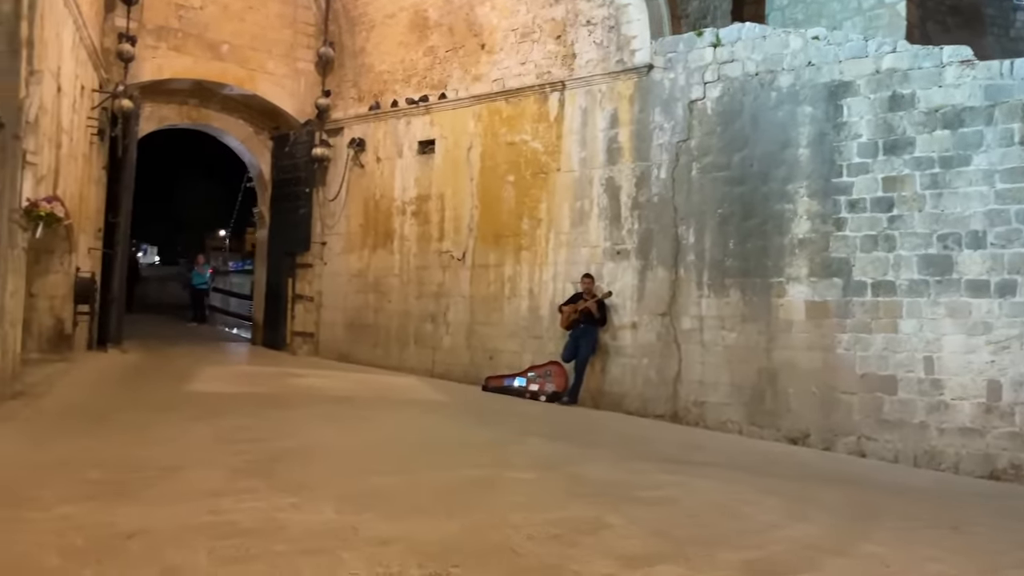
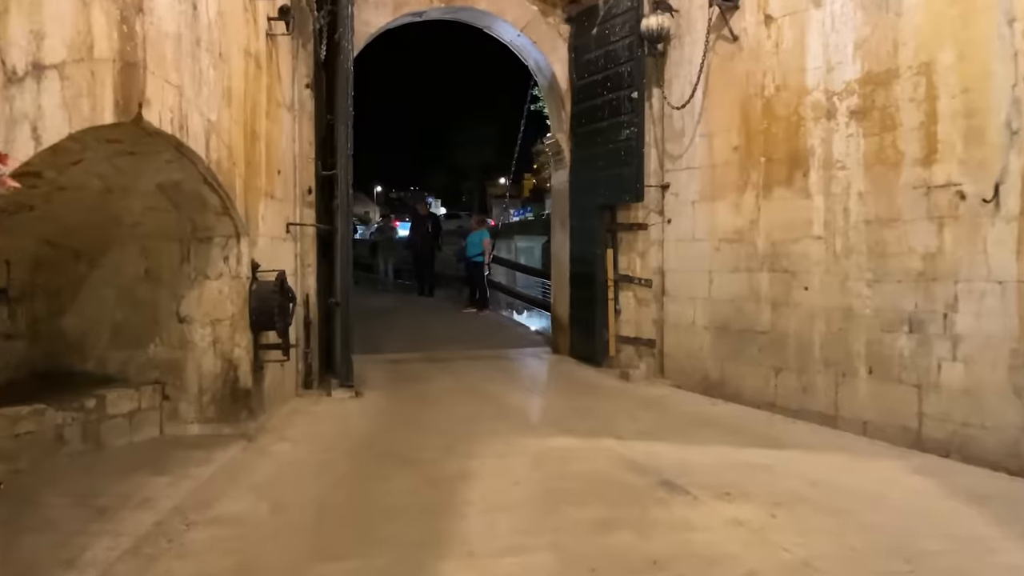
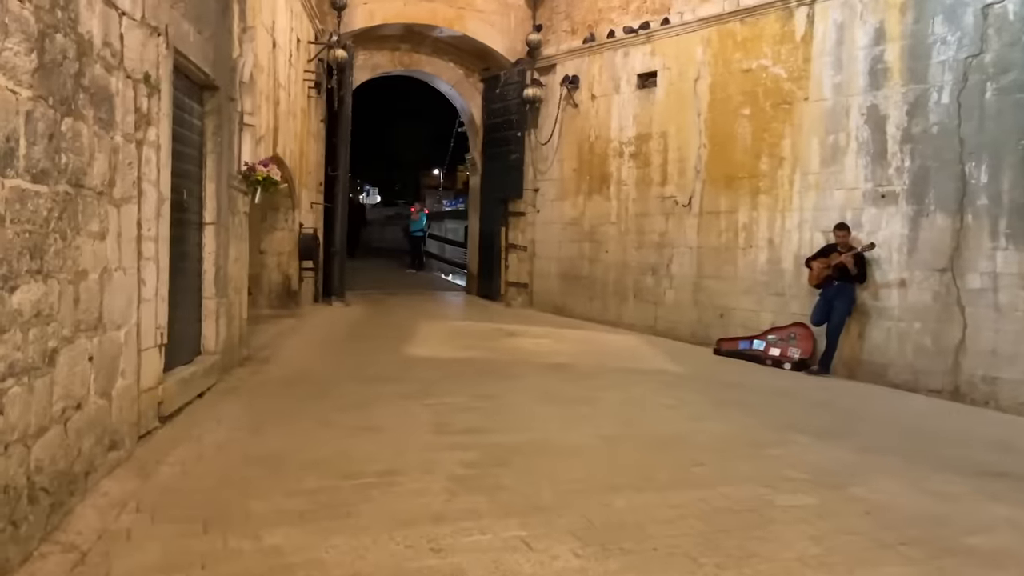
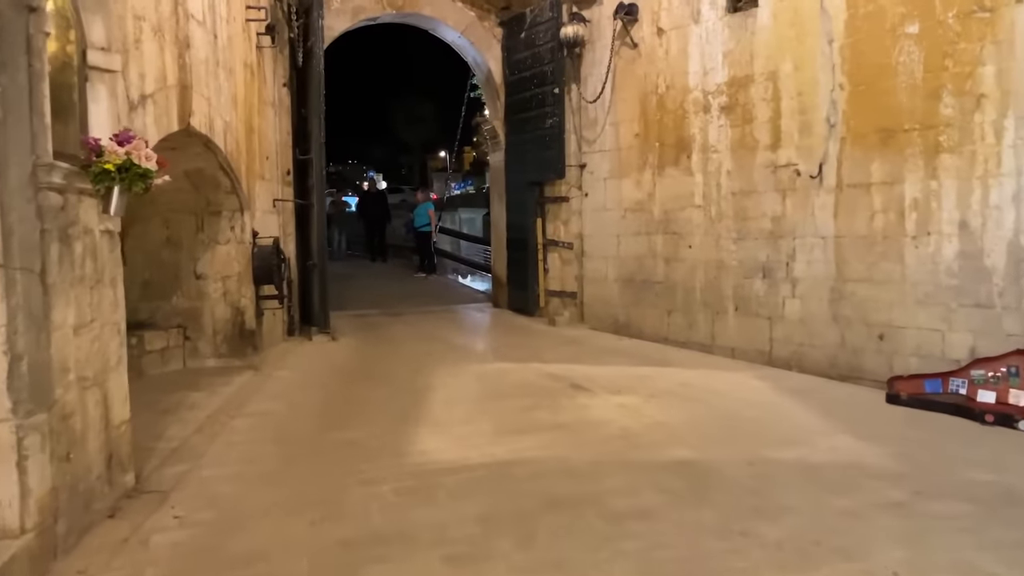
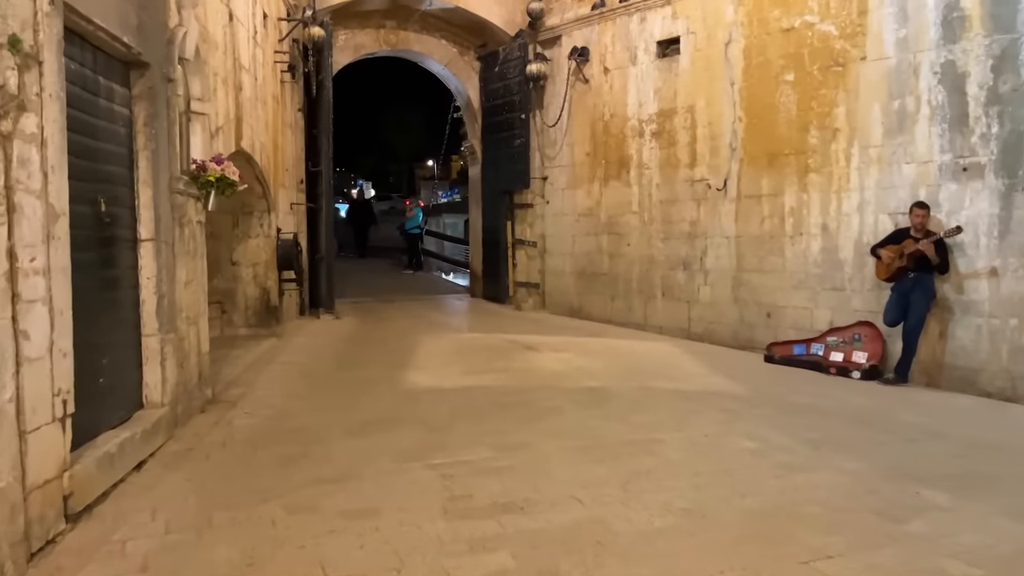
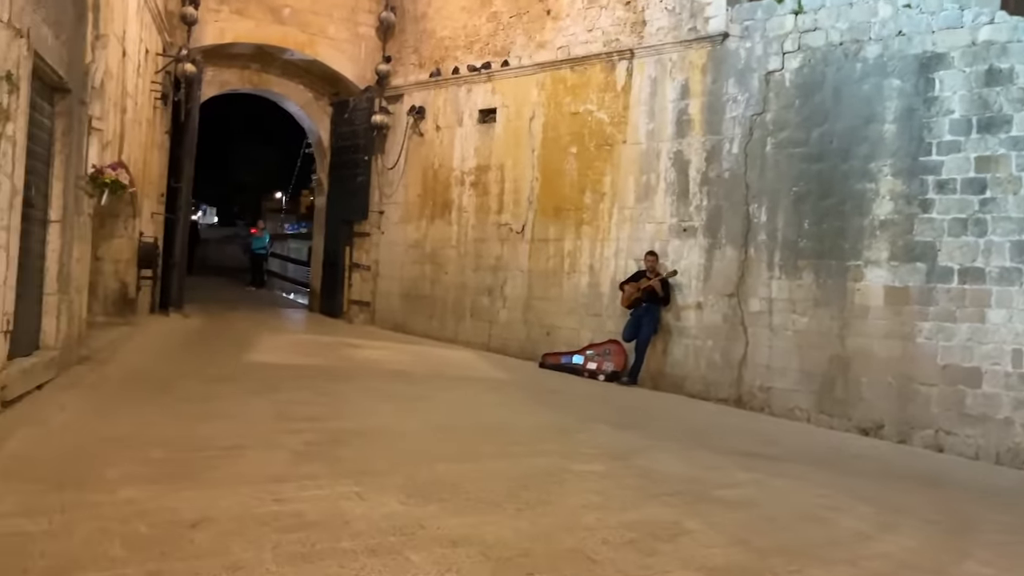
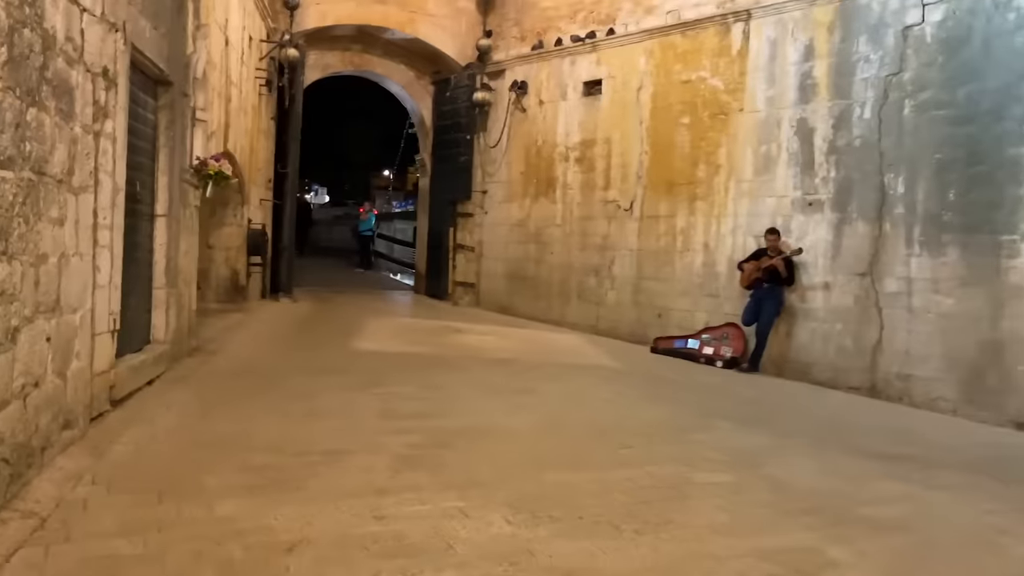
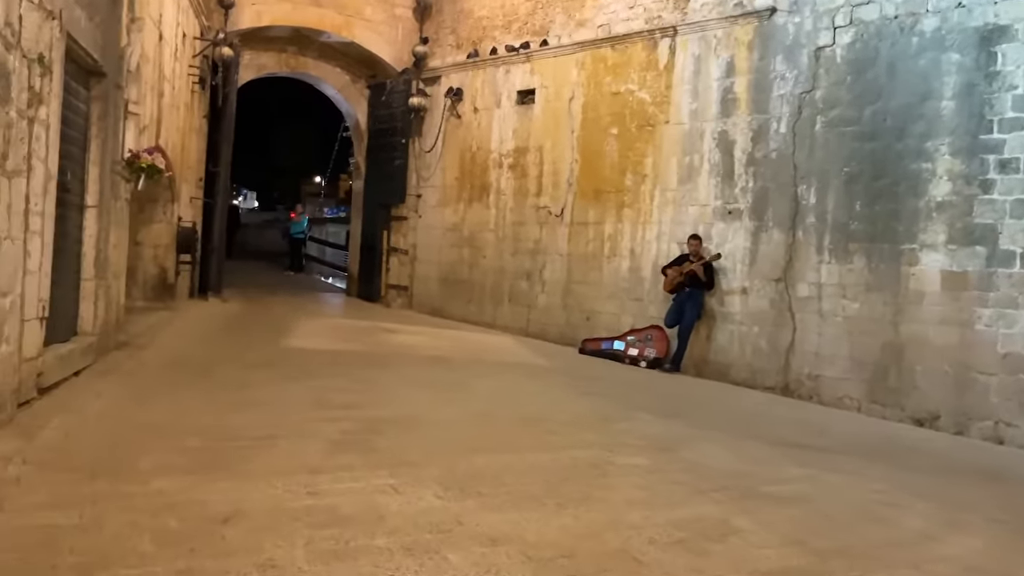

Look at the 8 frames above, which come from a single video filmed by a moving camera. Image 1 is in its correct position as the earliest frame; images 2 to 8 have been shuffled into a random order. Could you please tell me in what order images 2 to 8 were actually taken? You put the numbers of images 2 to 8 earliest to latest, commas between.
6, 8, 7, 3, 5, 4, 2
